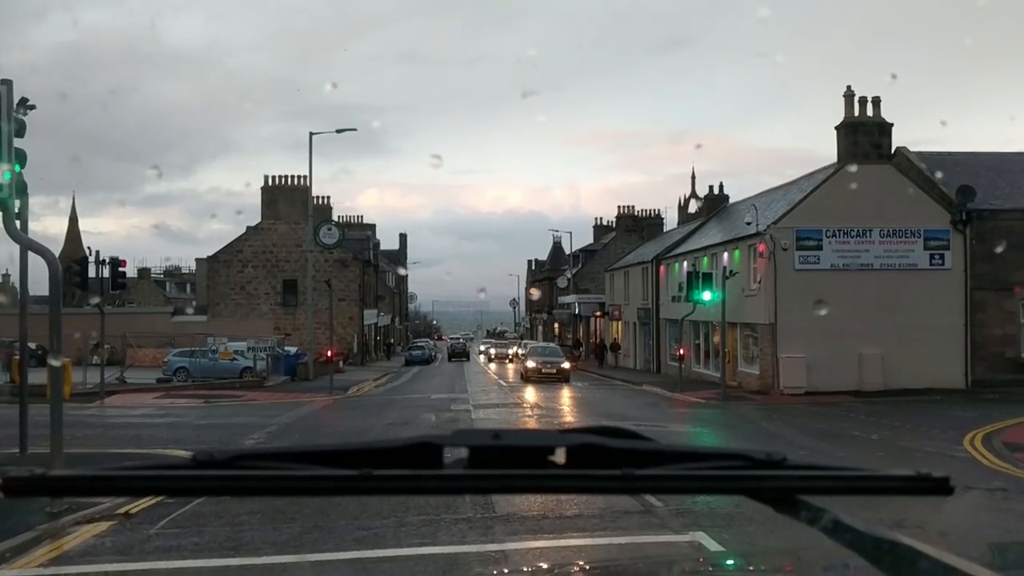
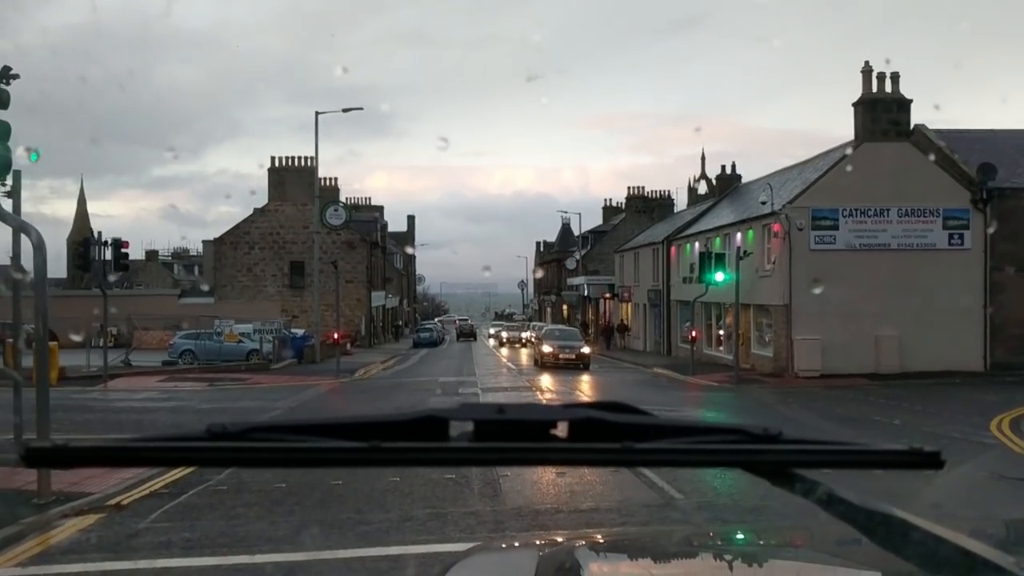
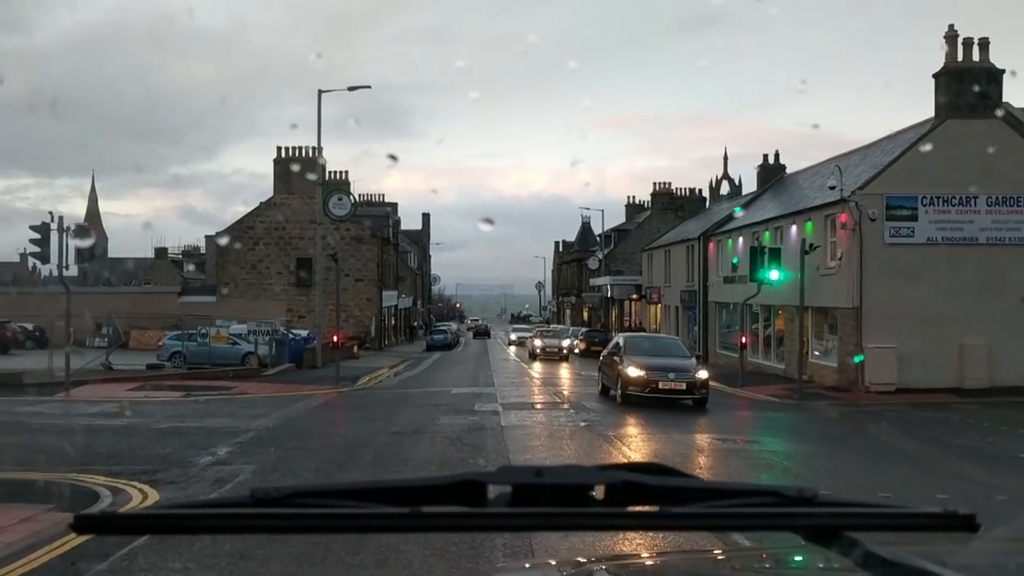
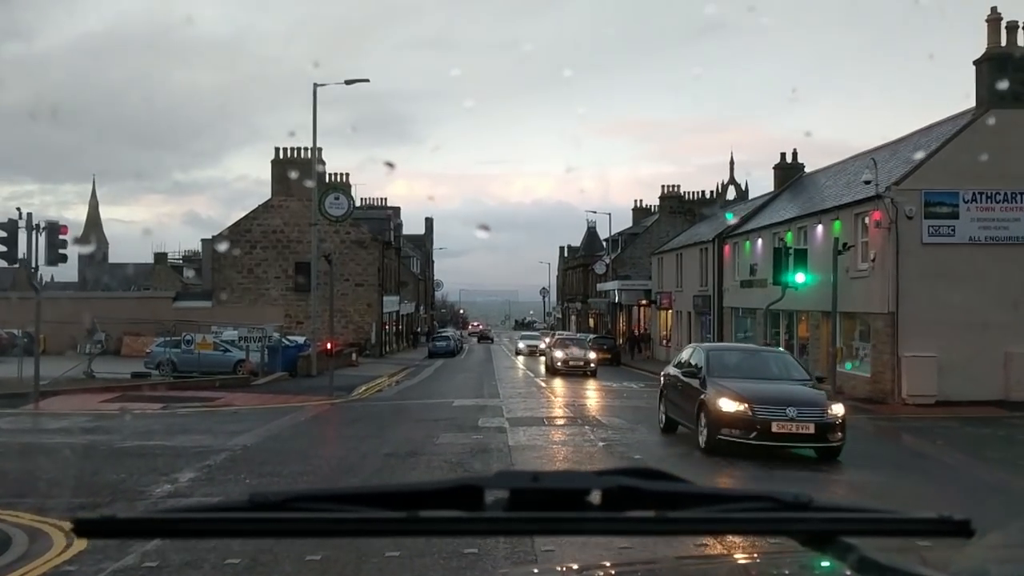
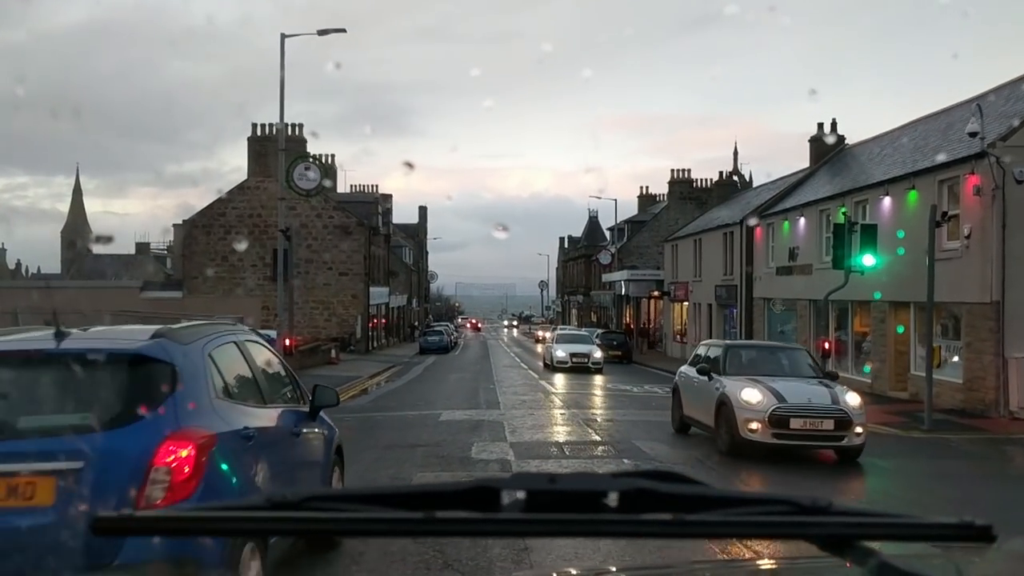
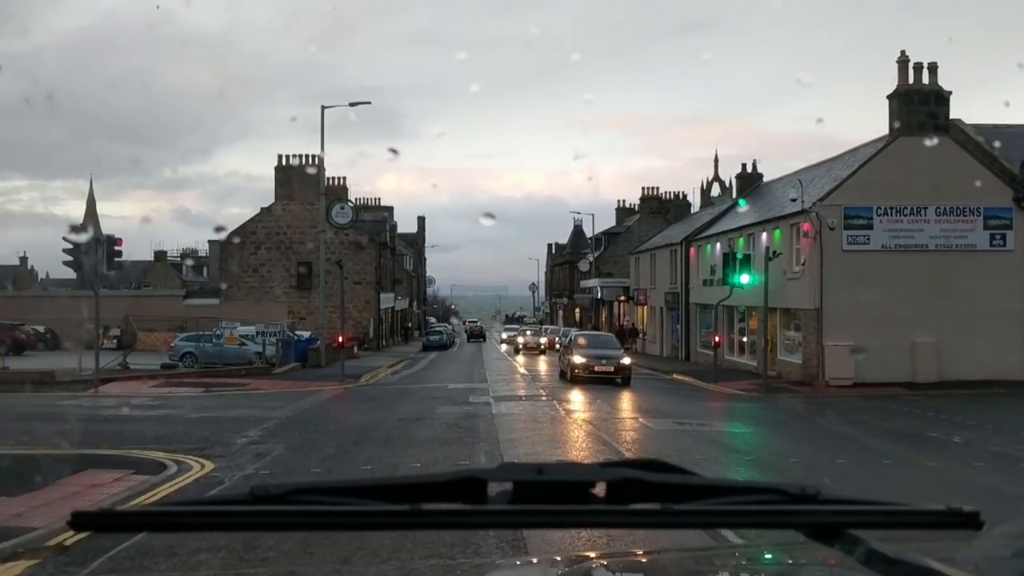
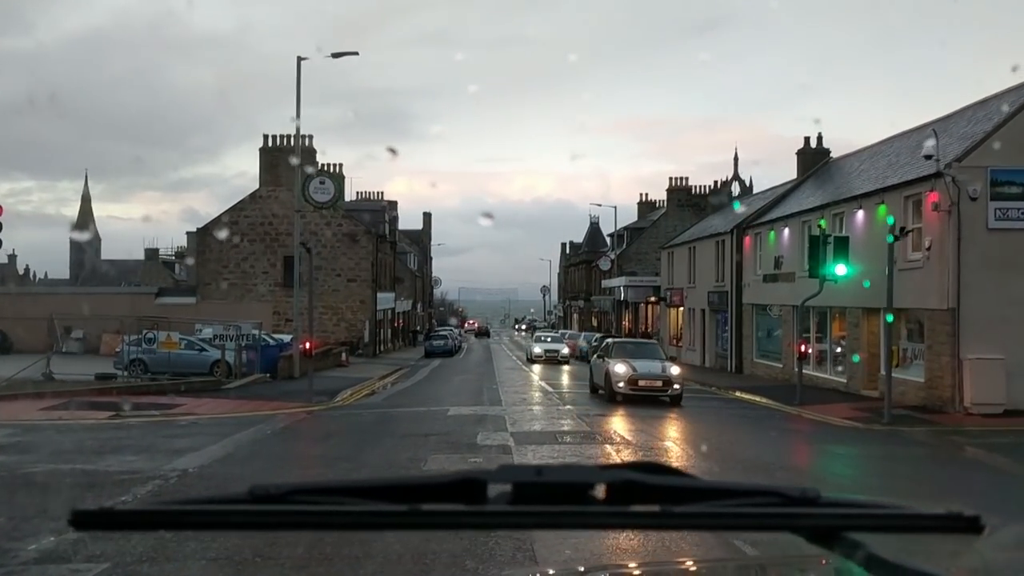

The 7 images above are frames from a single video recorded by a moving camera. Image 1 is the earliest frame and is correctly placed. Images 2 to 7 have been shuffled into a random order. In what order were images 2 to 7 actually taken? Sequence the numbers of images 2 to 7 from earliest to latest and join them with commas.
2, 6, 3, 4, 7, 5
